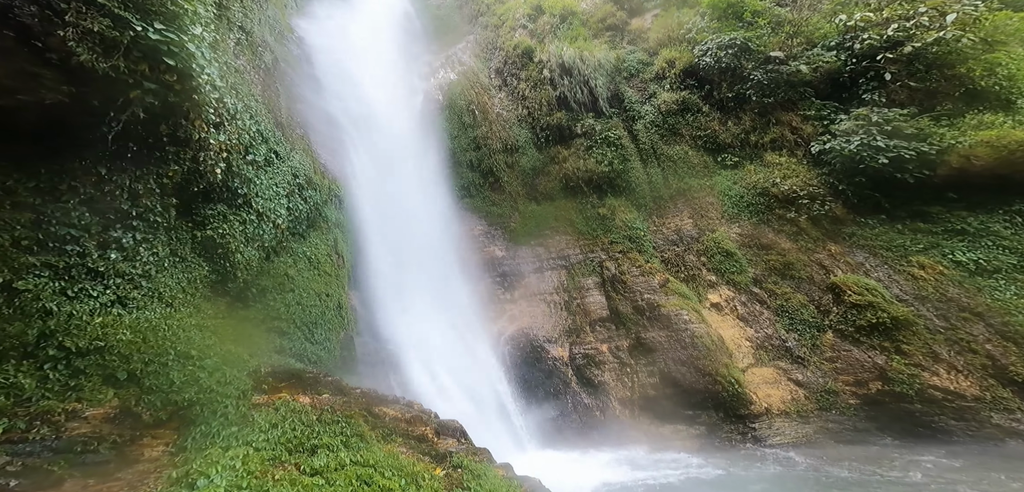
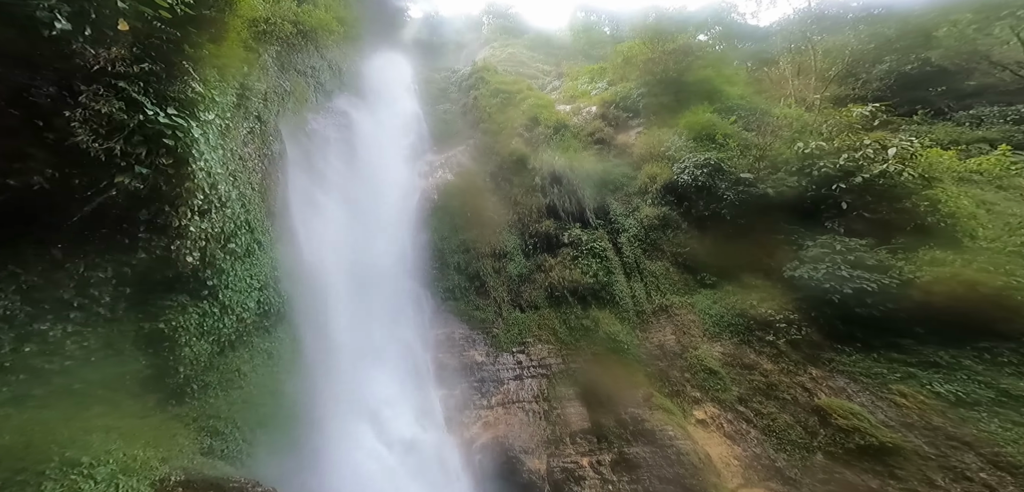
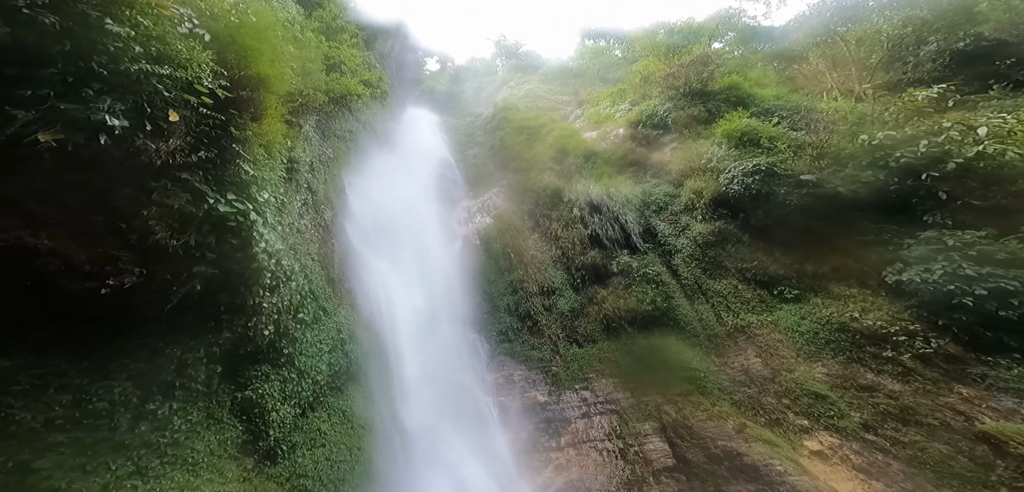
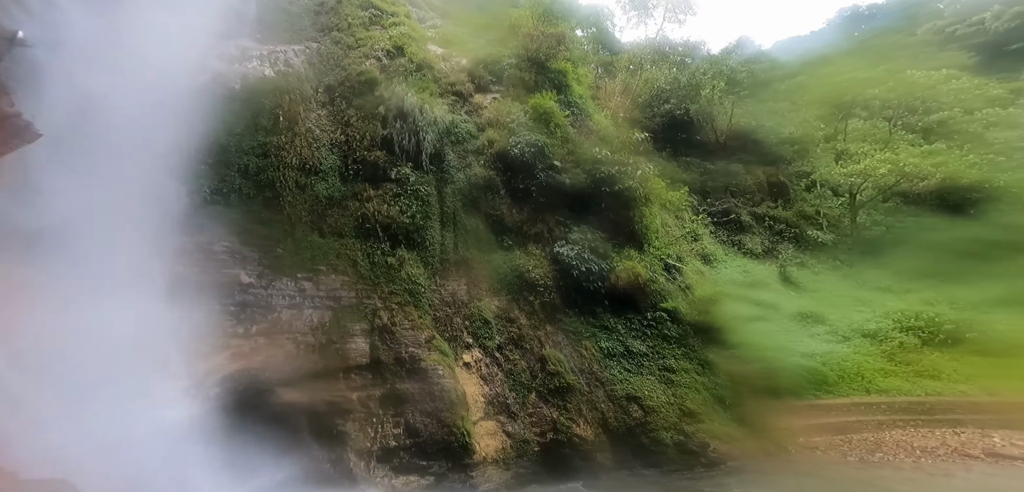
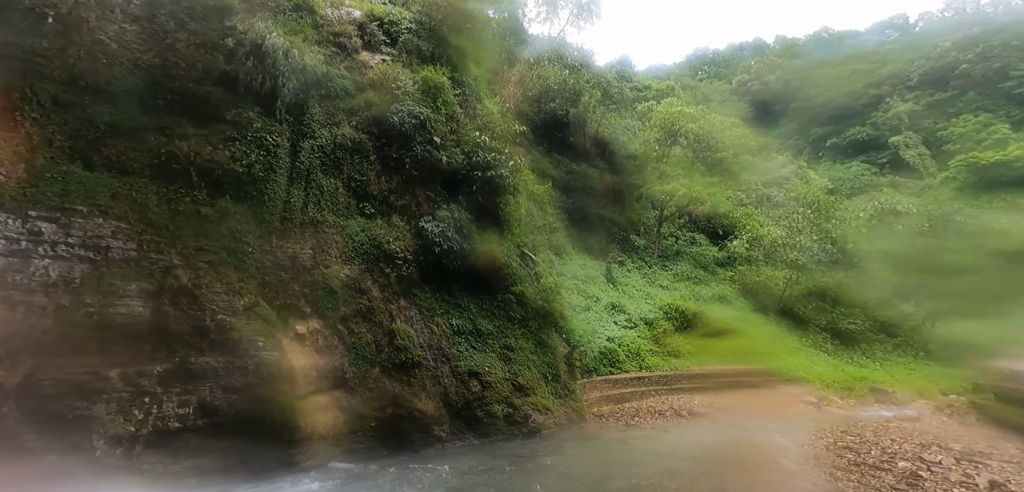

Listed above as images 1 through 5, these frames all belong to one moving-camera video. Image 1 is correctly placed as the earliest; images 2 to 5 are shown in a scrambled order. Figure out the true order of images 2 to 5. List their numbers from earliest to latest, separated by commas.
3, 2, 4, 5
